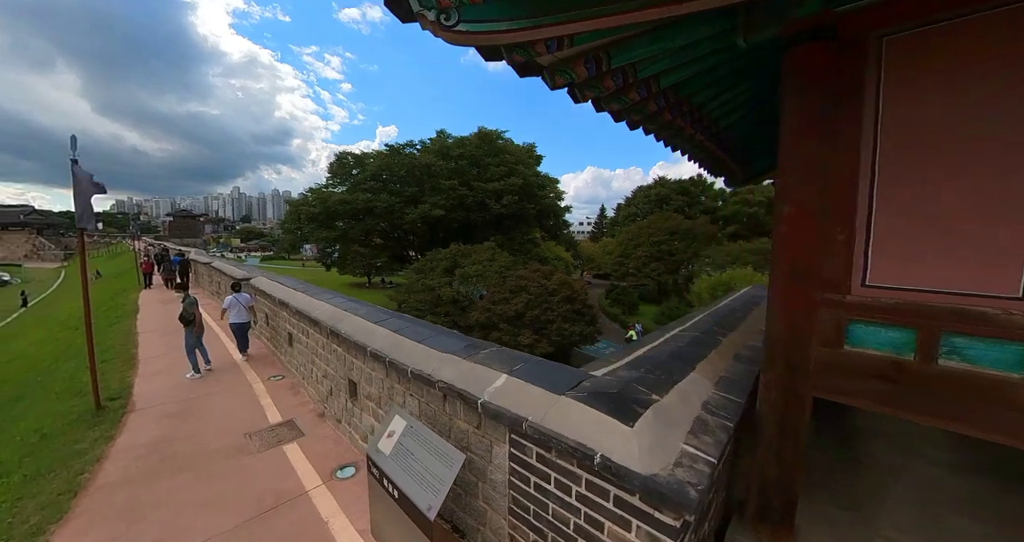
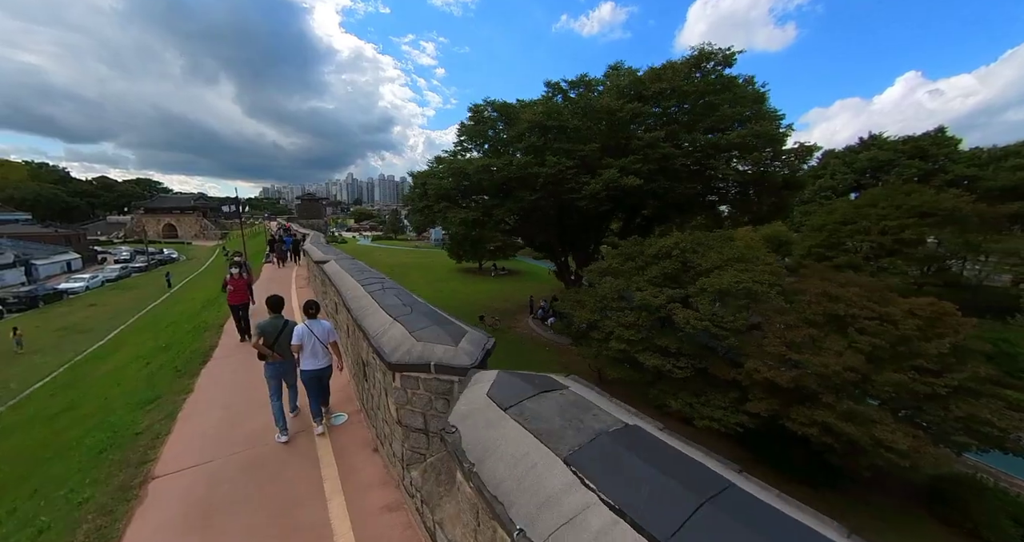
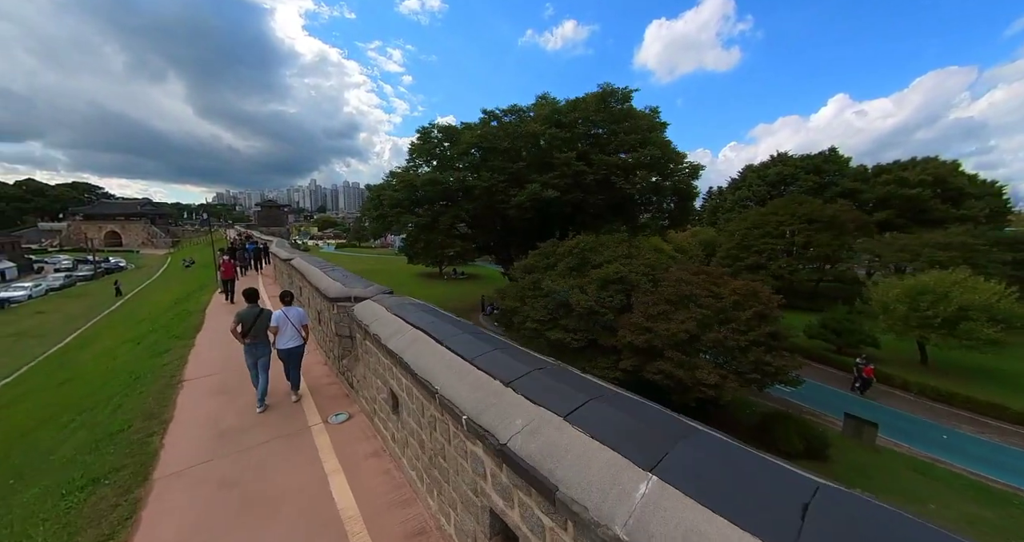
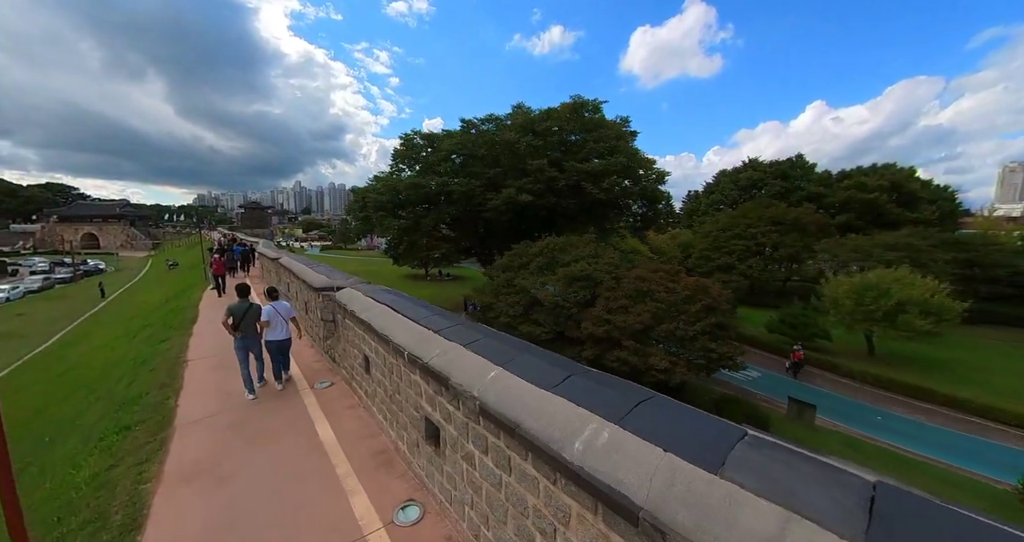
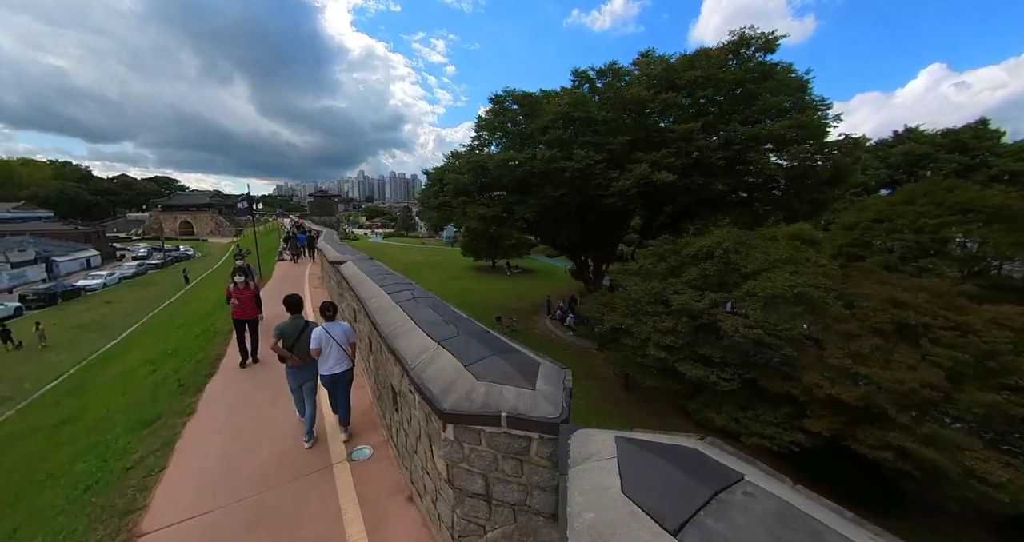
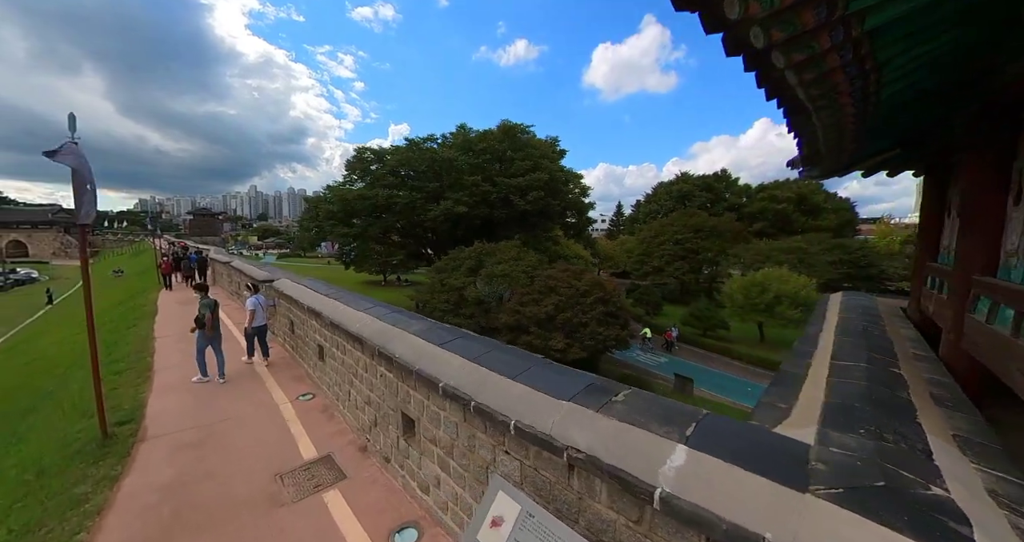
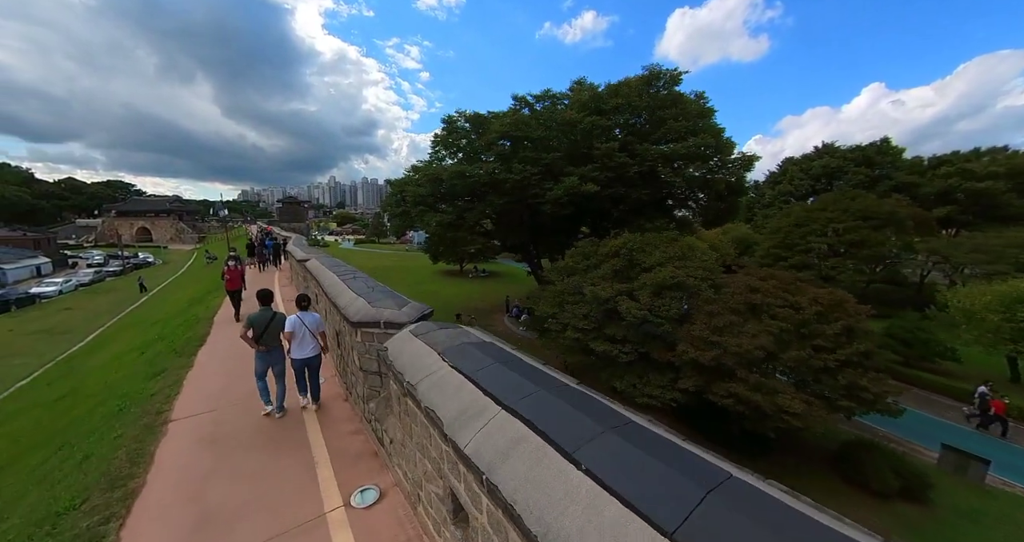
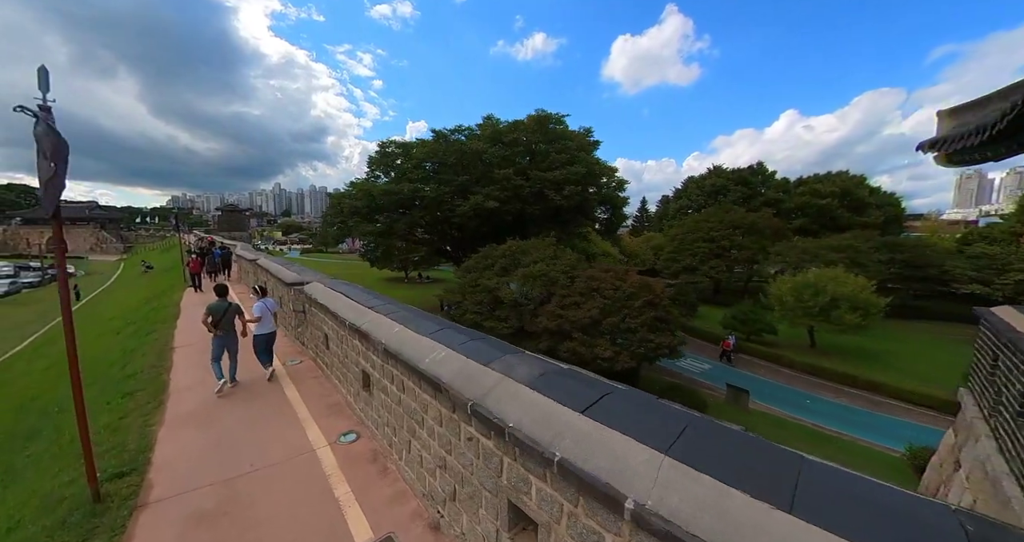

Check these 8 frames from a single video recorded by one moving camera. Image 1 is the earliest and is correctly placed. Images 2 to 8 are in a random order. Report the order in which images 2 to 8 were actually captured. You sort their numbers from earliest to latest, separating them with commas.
6, 8, 4, 3, 7, 2, 5
